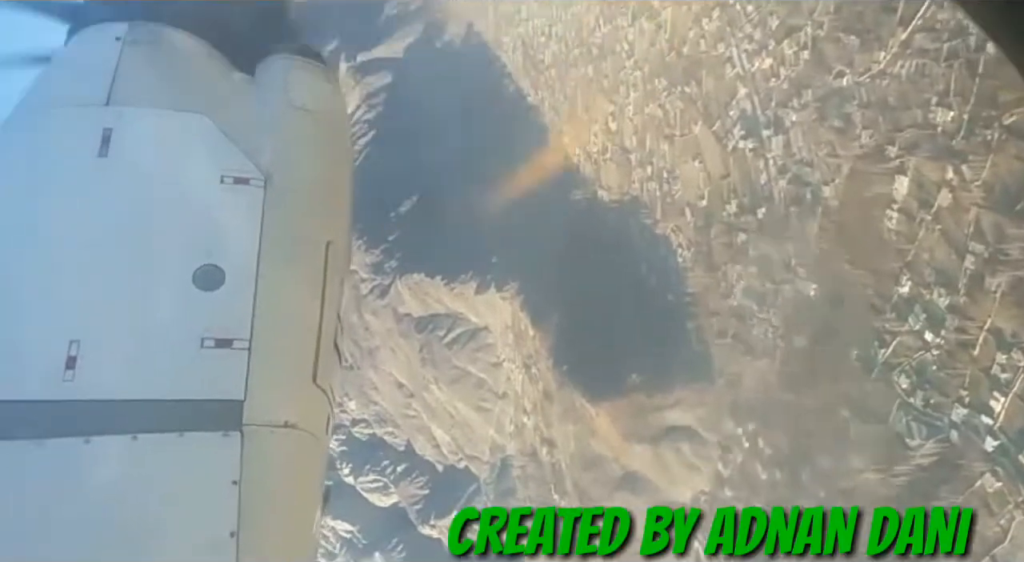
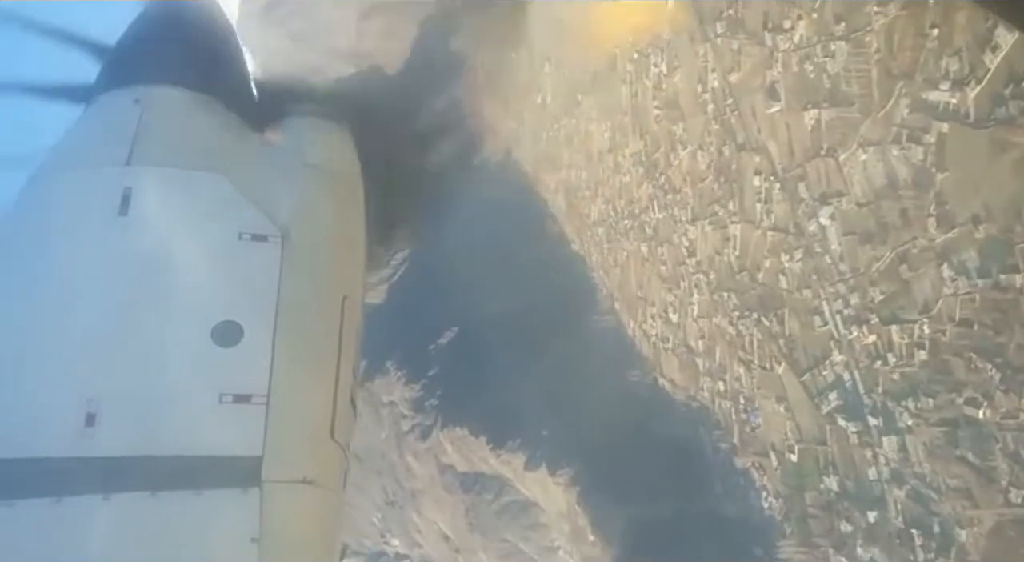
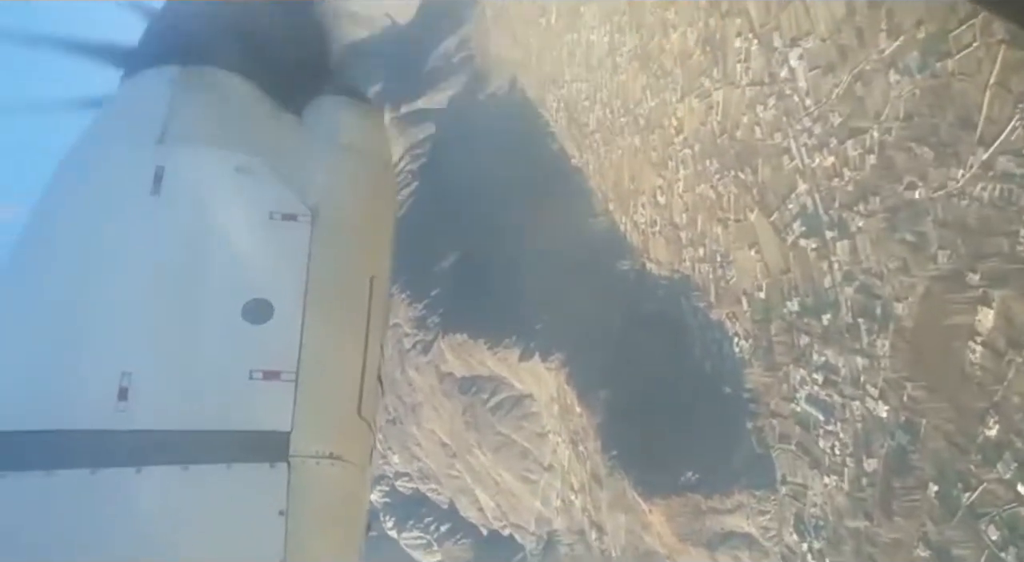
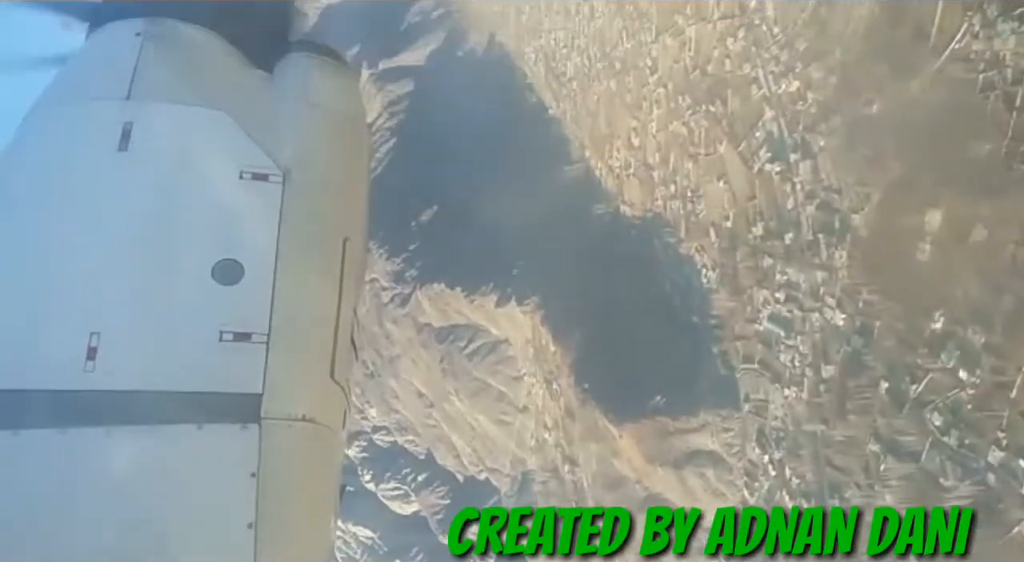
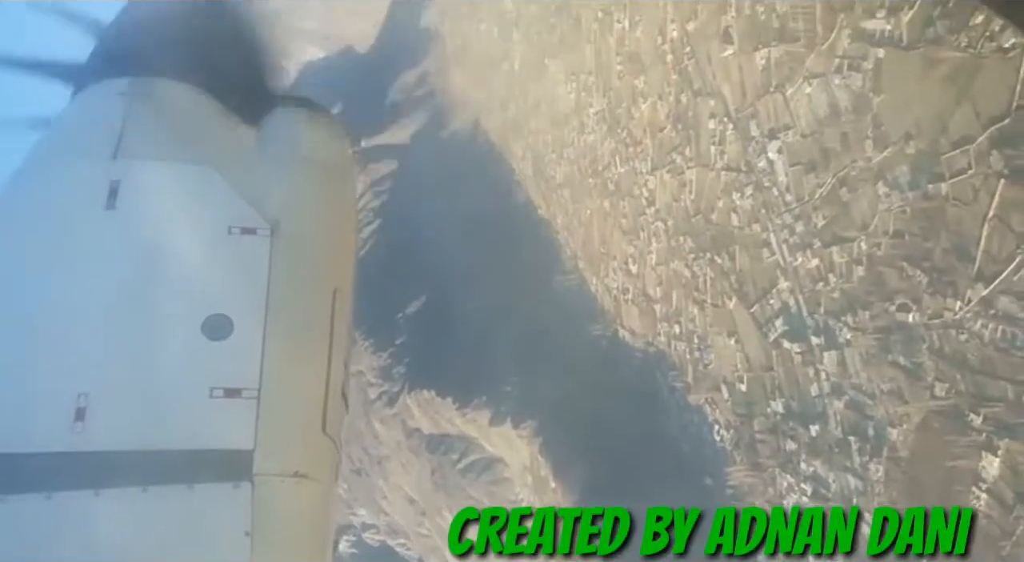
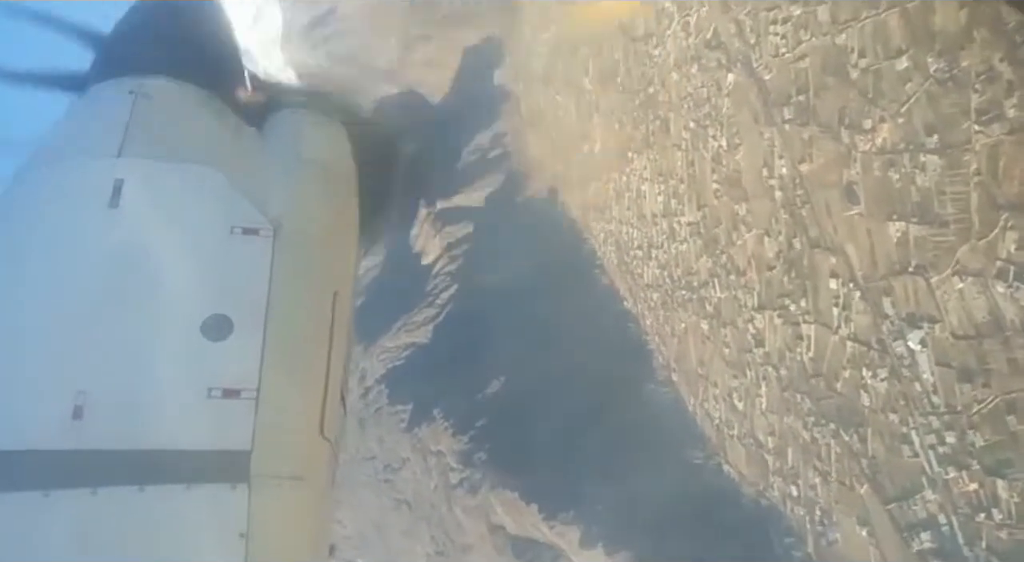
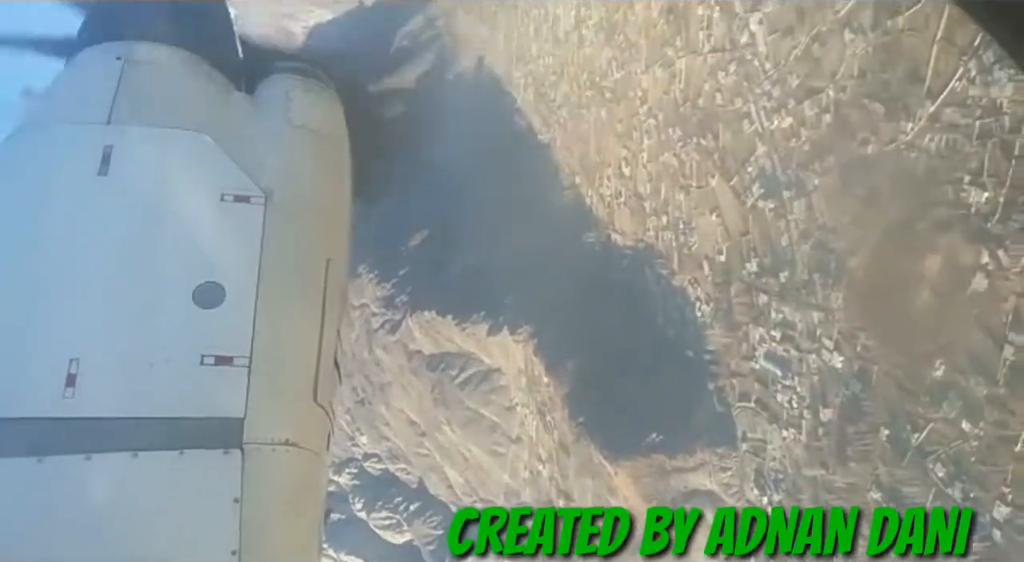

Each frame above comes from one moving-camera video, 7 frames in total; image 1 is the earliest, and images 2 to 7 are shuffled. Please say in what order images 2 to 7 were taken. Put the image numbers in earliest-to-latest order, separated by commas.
4, 7, 3, 5, 2, 6
